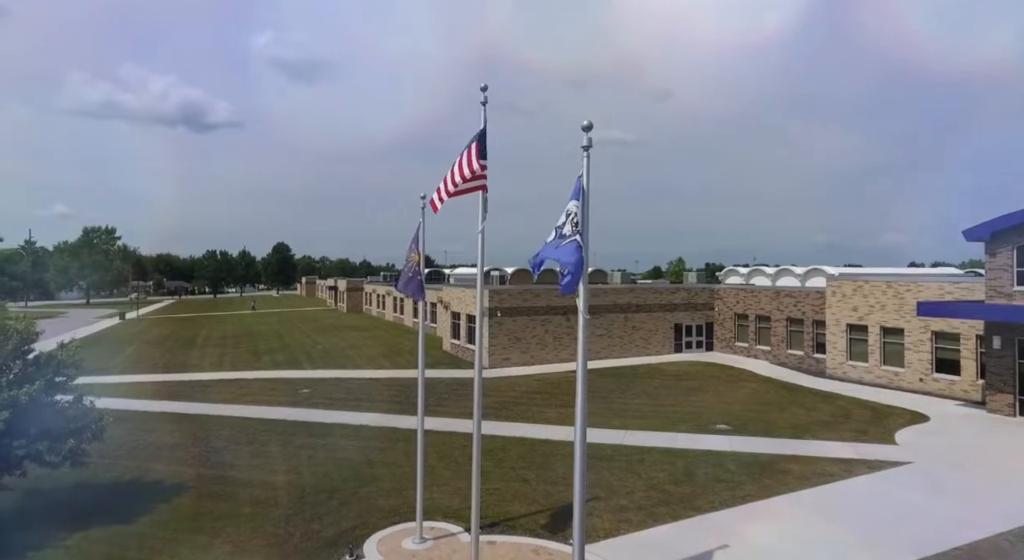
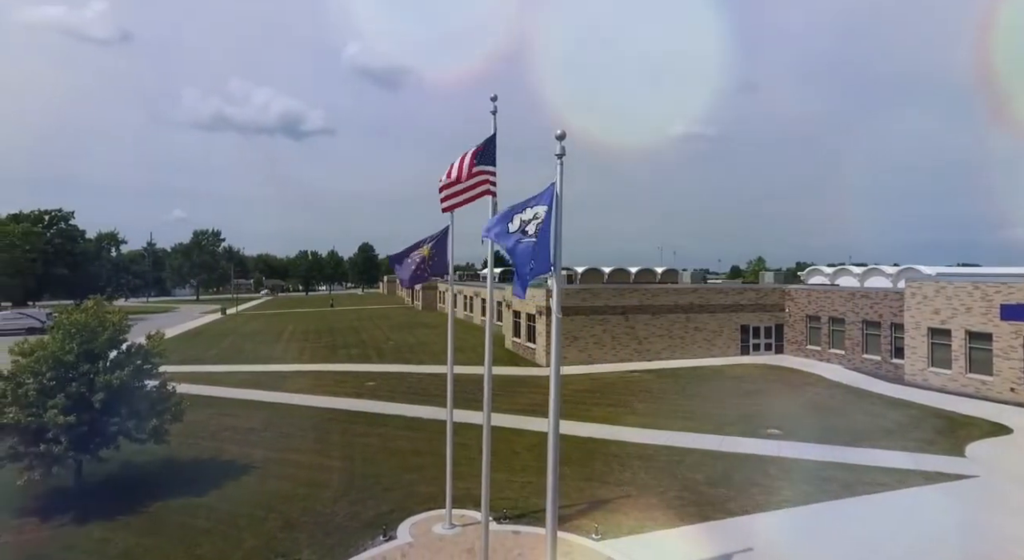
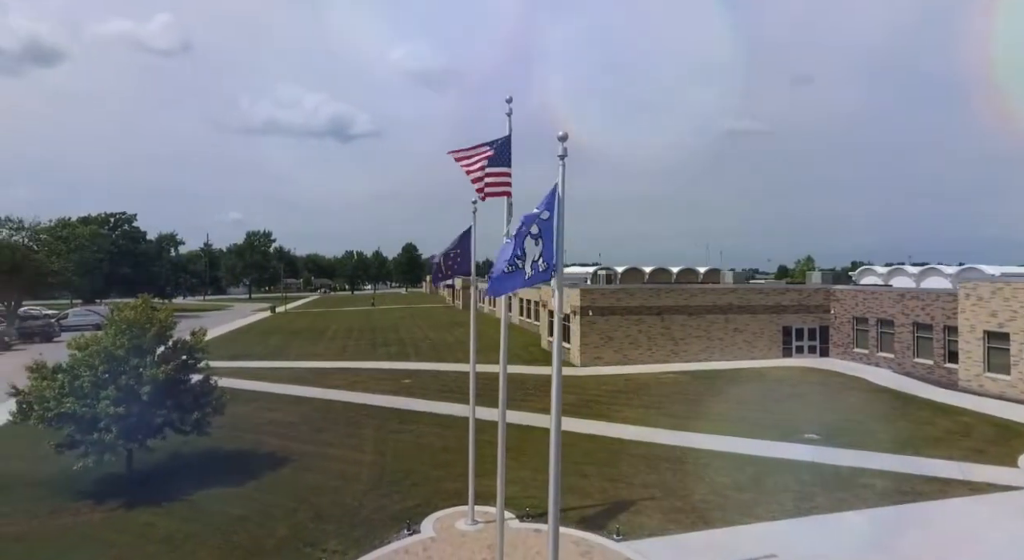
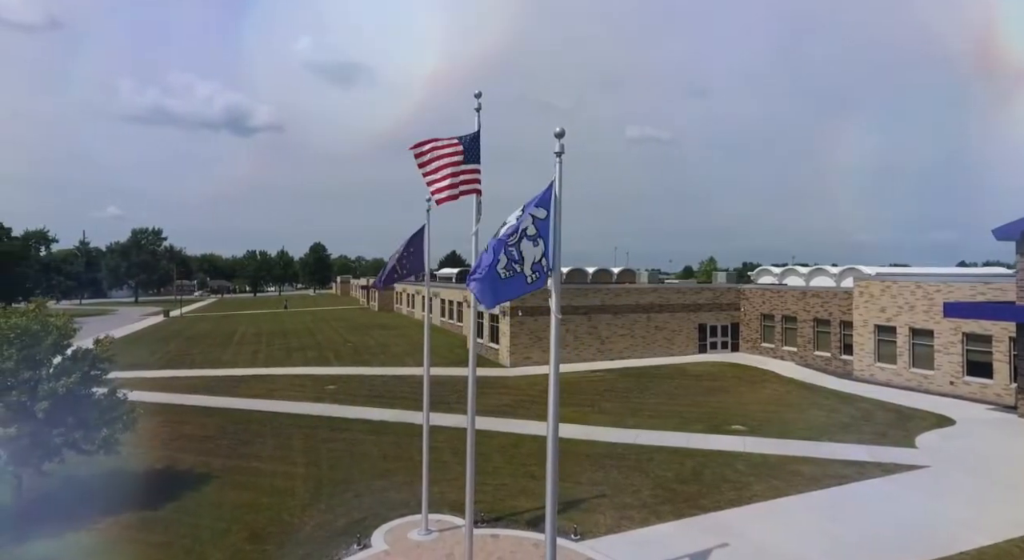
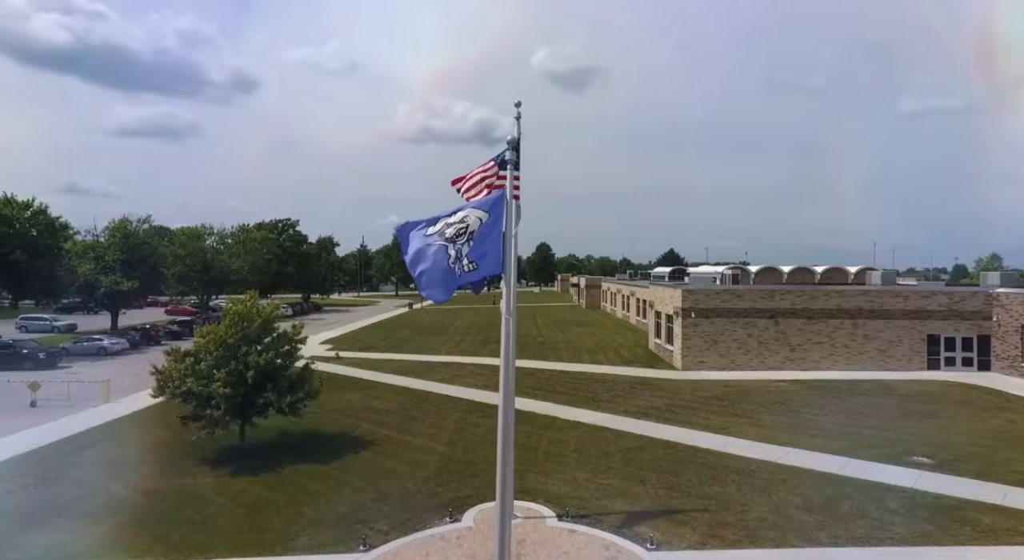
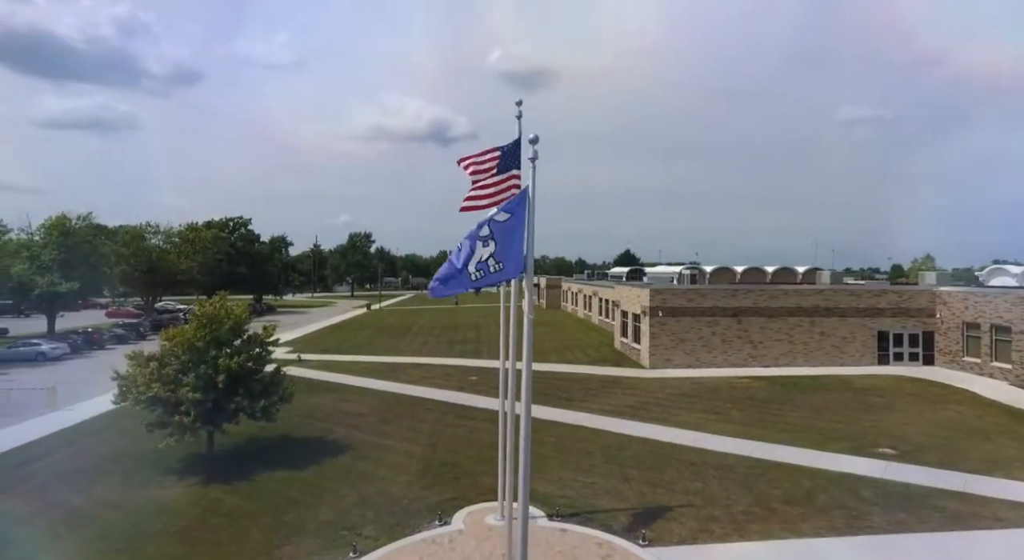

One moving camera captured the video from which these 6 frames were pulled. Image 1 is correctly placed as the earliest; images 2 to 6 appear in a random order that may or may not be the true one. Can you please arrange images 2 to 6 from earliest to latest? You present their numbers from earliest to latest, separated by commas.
4, 2, 3, 6, 5
